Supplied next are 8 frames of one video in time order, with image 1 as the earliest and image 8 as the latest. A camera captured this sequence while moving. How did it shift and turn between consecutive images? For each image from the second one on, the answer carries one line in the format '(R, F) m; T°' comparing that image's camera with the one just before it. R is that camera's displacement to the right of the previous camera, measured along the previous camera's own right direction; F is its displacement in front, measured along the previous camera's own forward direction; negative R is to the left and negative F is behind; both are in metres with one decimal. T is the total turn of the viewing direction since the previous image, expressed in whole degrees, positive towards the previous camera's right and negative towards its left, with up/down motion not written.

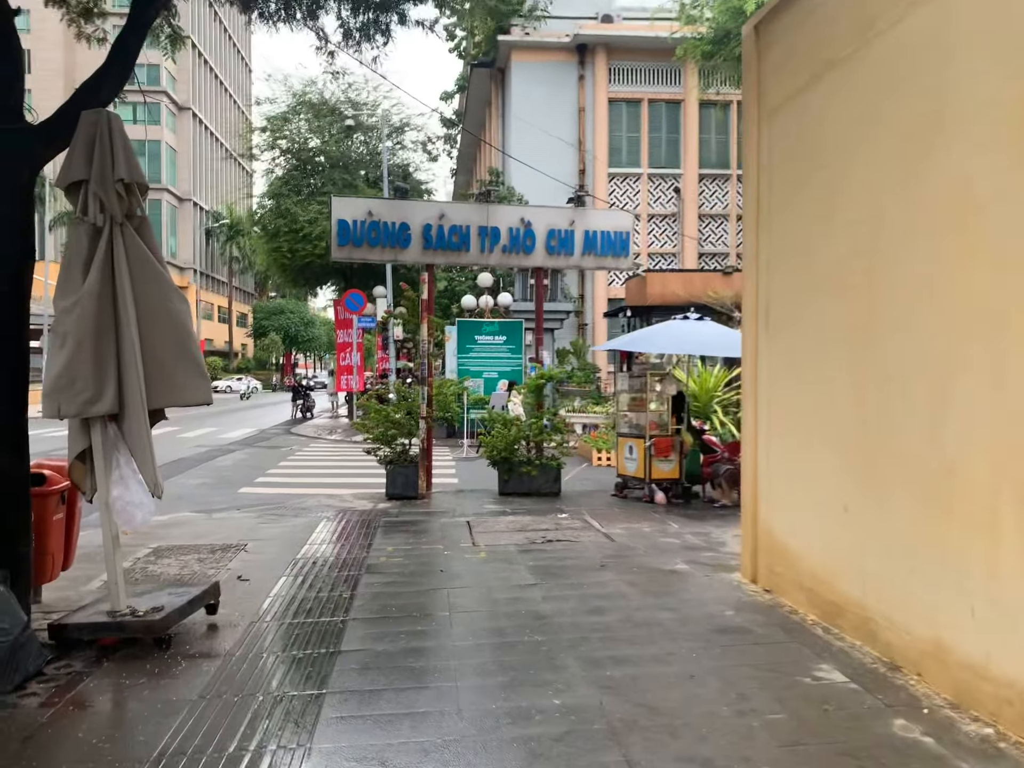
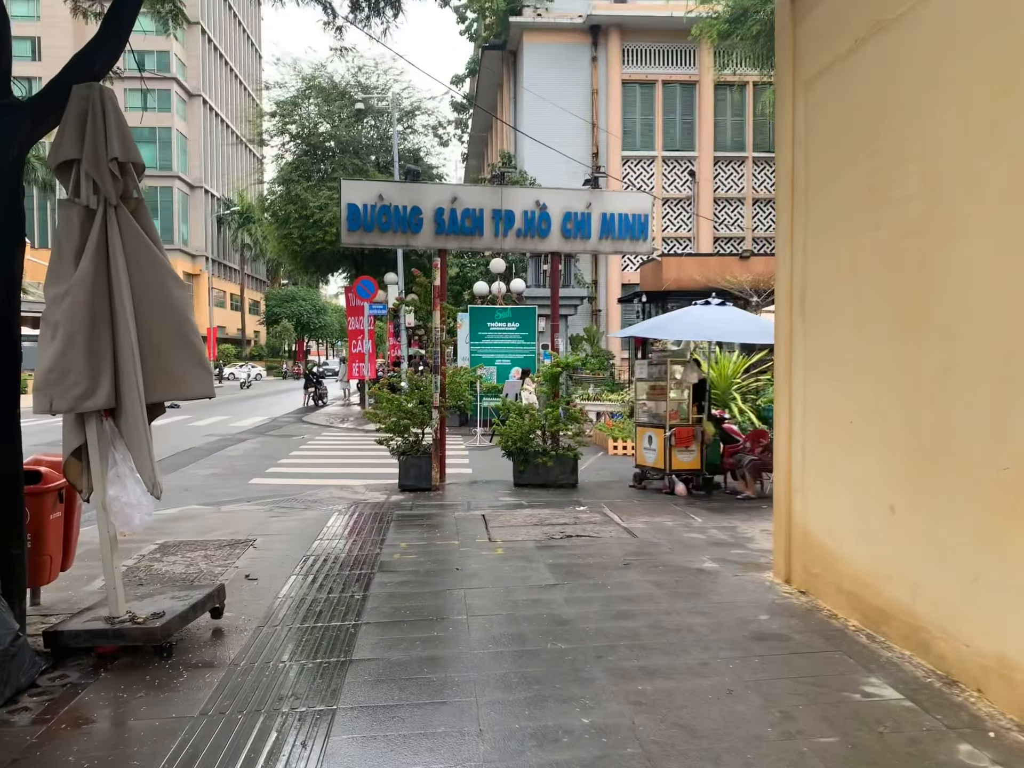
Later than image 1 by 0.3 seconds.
(0.0, +0.3) m; -1°
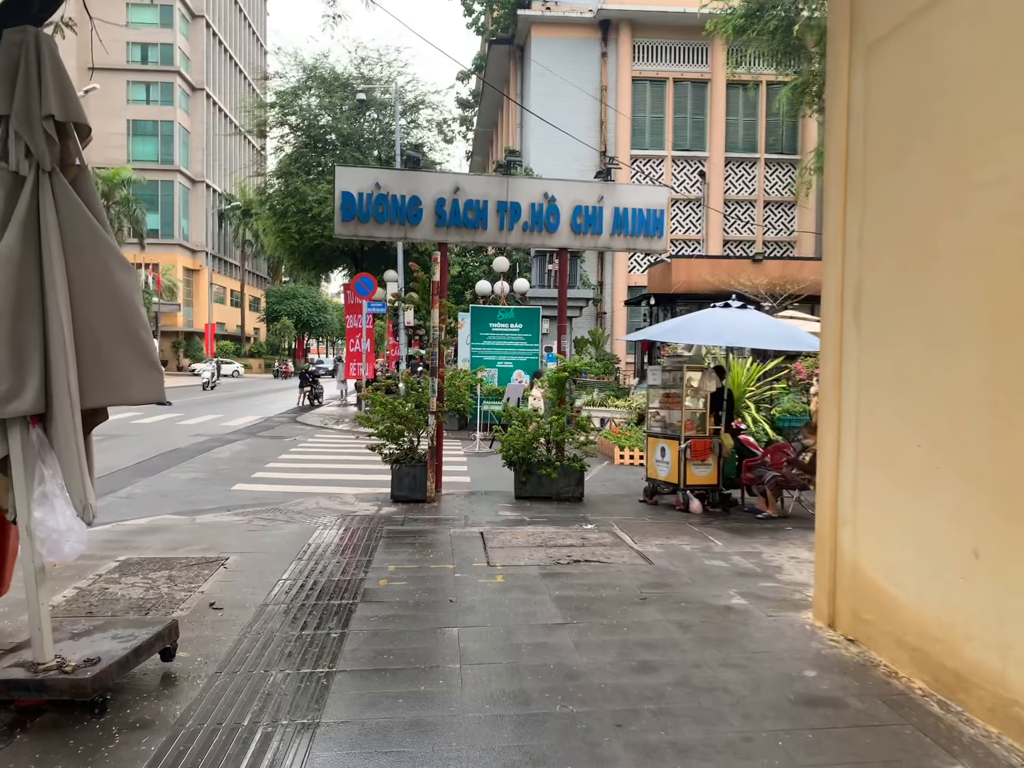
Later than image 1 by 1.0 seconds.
(0.0, +0.7) m; 0°
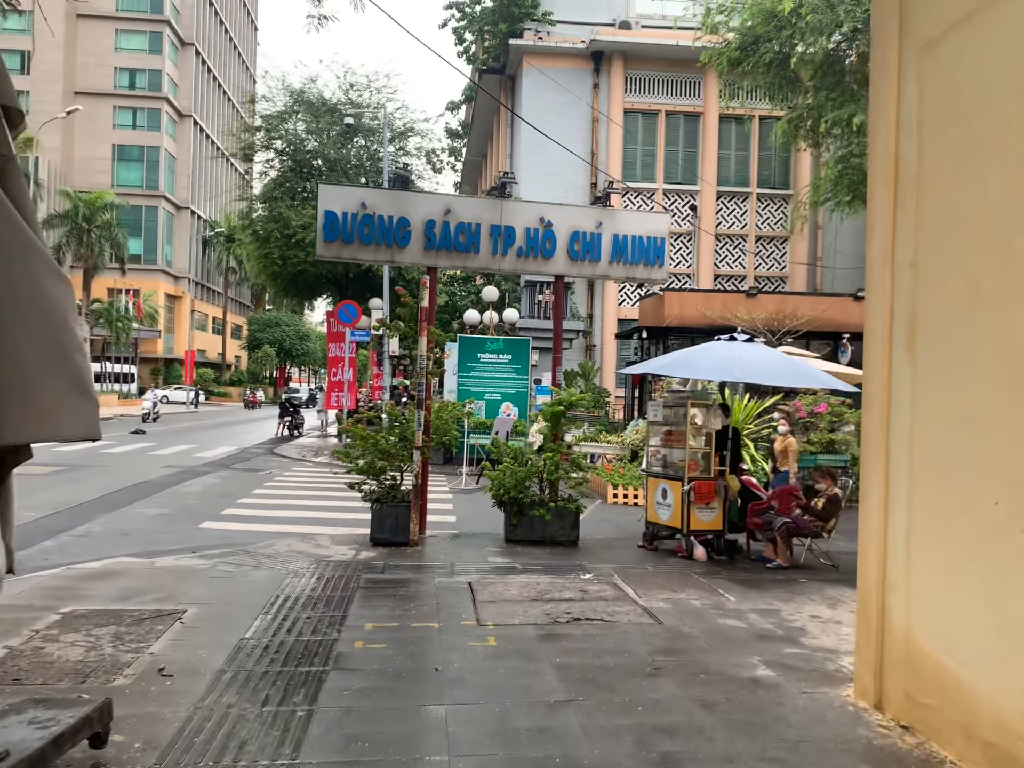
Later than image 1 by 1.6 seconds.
(-0.1, +0.6) m; +1°
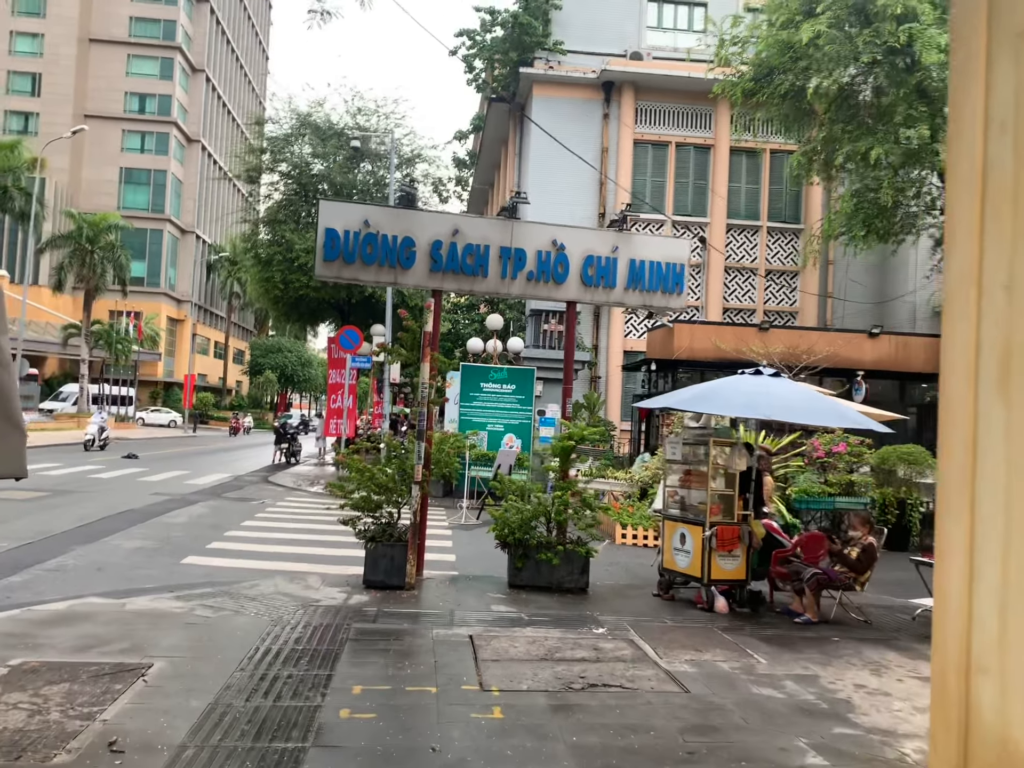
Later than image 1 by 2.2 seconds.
(-0.1, +0.6) m; 0°
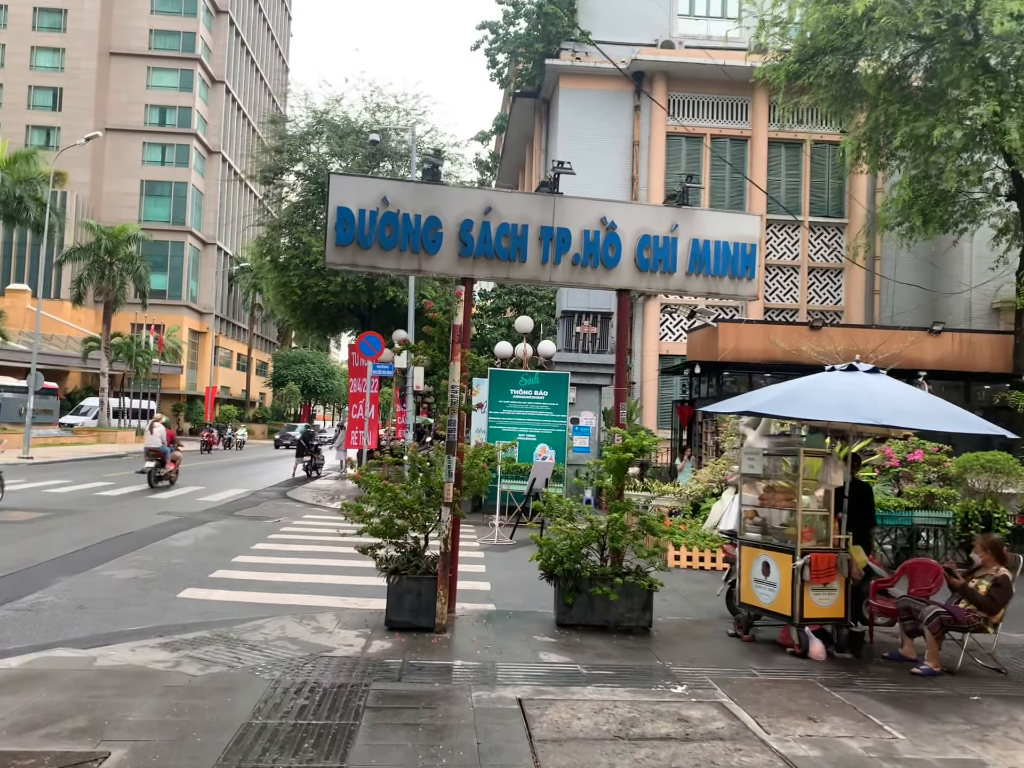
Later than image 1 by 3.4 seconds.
(-0.2, +1.3) m; -2°
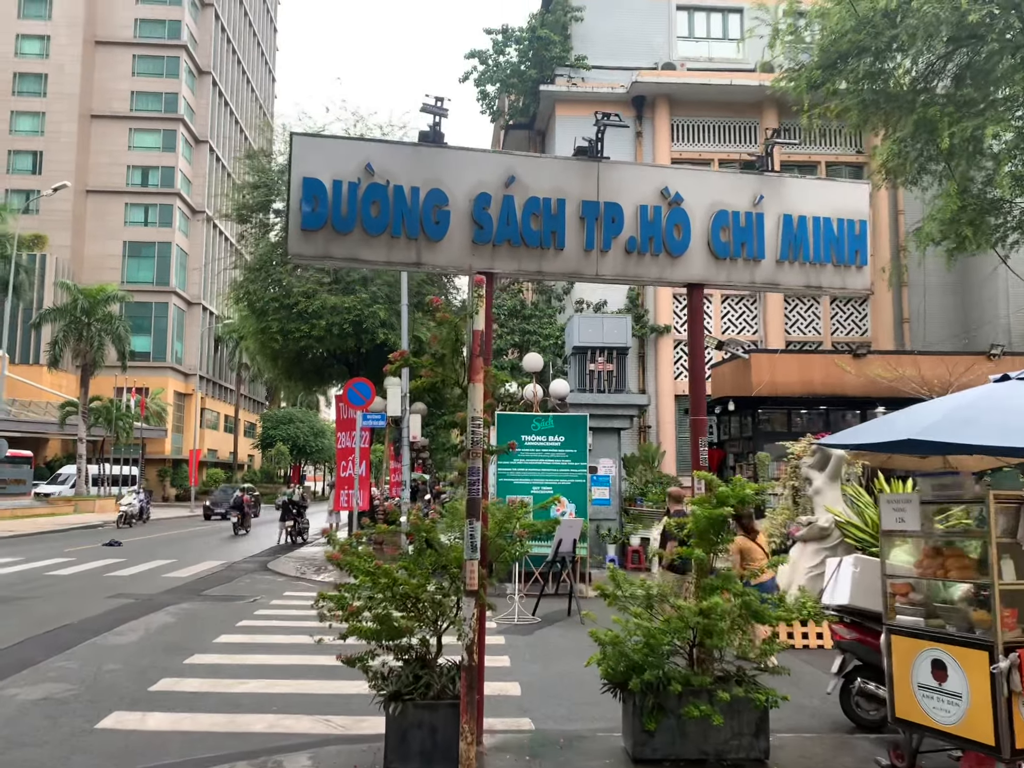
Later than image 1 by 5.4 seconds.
(-0.3, +2.1) m; +1°
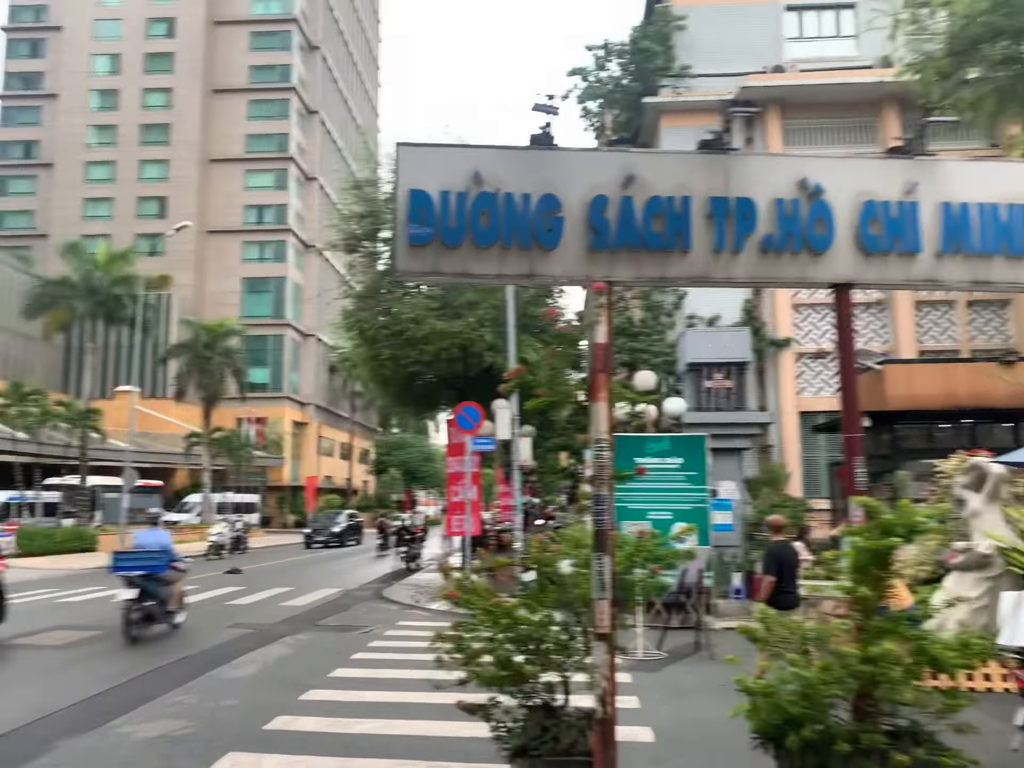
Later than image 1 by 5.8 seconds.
(-0.1, +0.4) m; -7°
